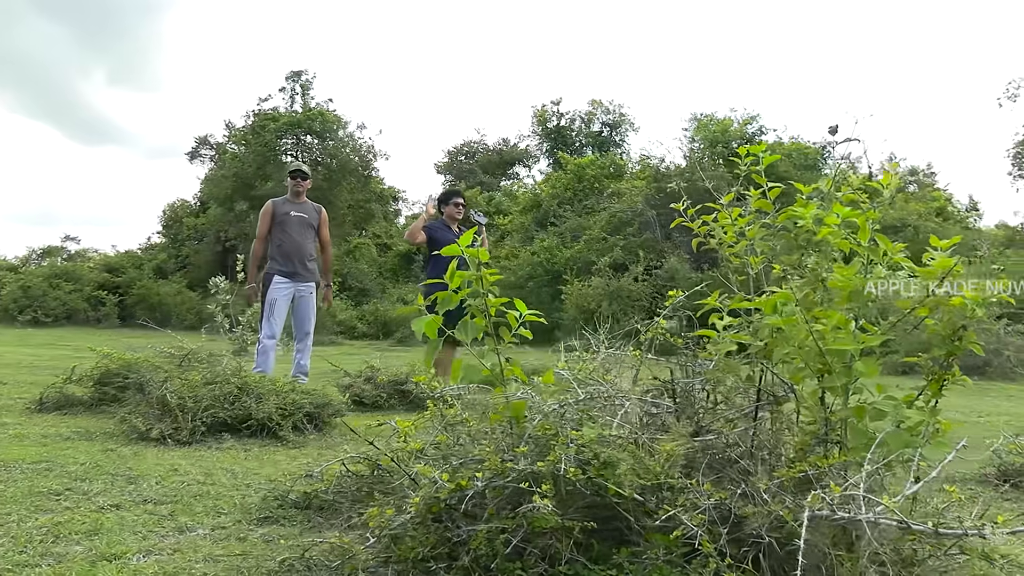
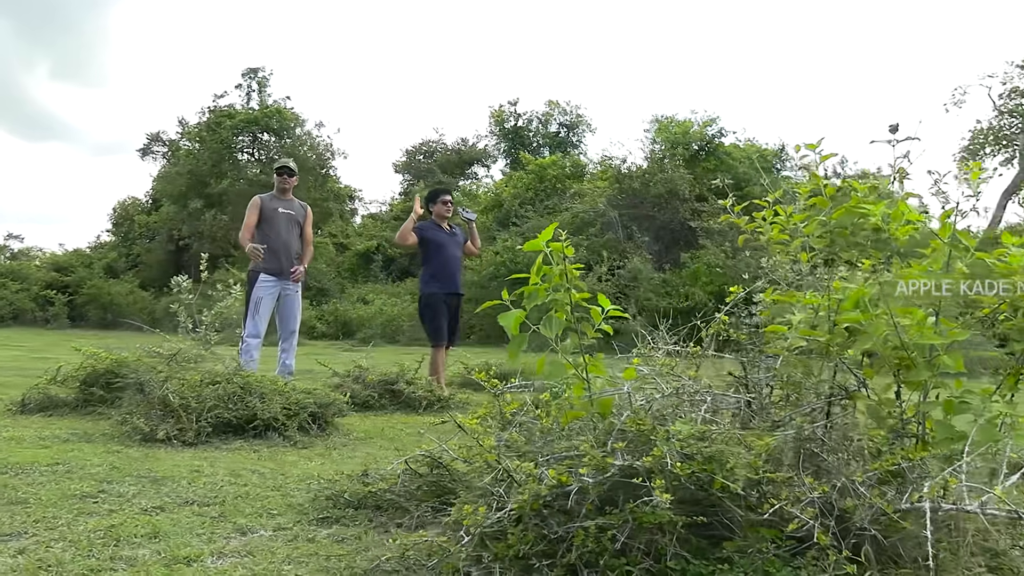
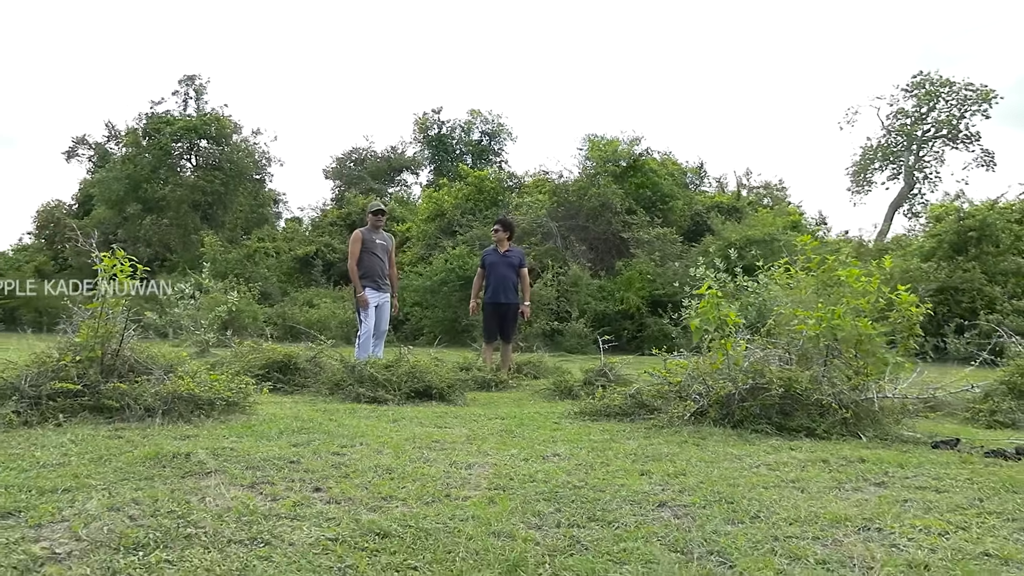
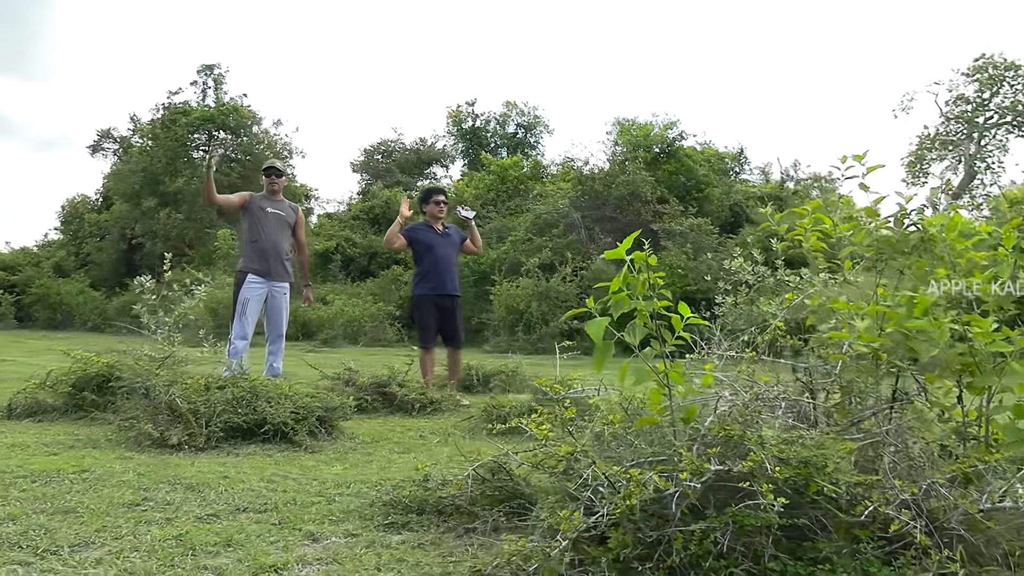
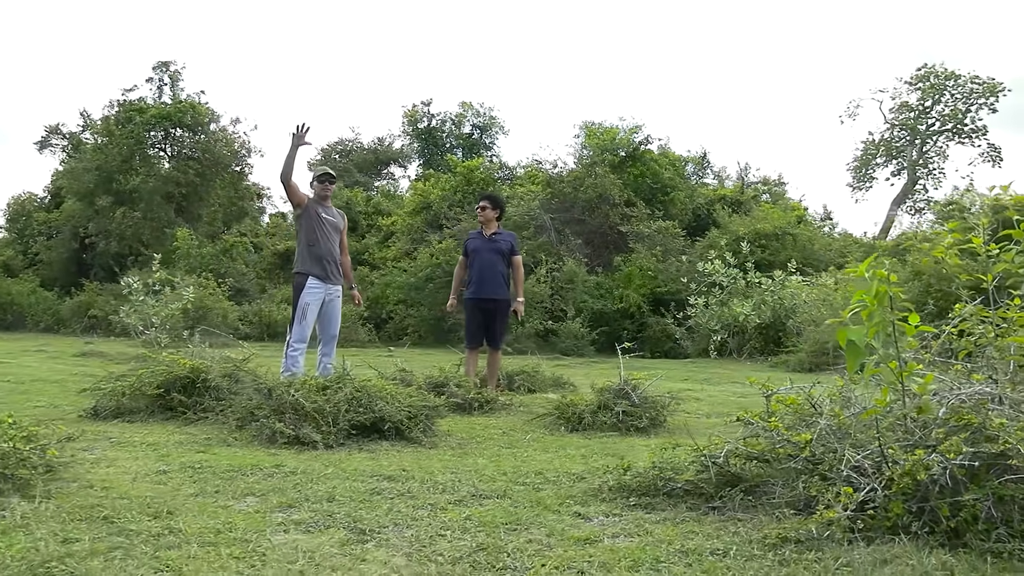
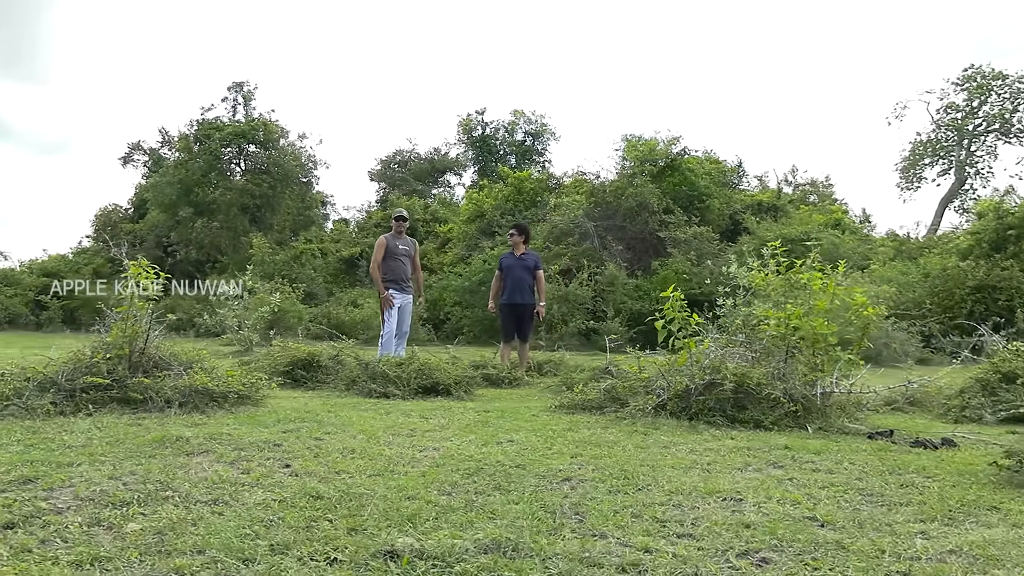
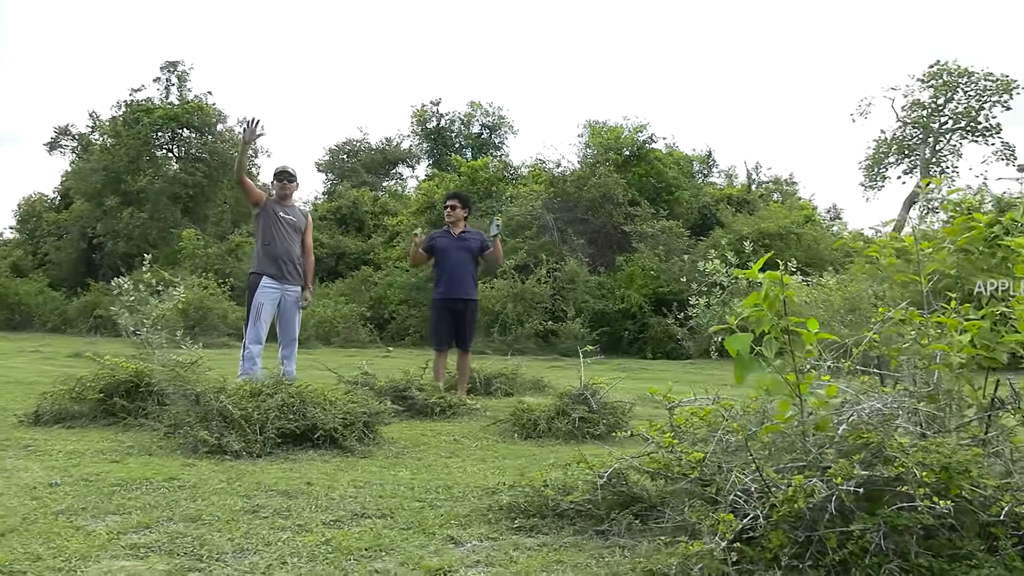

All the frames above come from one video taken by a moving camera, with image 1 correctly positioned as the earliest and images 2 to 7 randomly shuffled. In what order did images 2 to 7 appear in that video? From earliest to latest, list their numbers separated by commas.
2, 4, 7, 5, 3, 6
